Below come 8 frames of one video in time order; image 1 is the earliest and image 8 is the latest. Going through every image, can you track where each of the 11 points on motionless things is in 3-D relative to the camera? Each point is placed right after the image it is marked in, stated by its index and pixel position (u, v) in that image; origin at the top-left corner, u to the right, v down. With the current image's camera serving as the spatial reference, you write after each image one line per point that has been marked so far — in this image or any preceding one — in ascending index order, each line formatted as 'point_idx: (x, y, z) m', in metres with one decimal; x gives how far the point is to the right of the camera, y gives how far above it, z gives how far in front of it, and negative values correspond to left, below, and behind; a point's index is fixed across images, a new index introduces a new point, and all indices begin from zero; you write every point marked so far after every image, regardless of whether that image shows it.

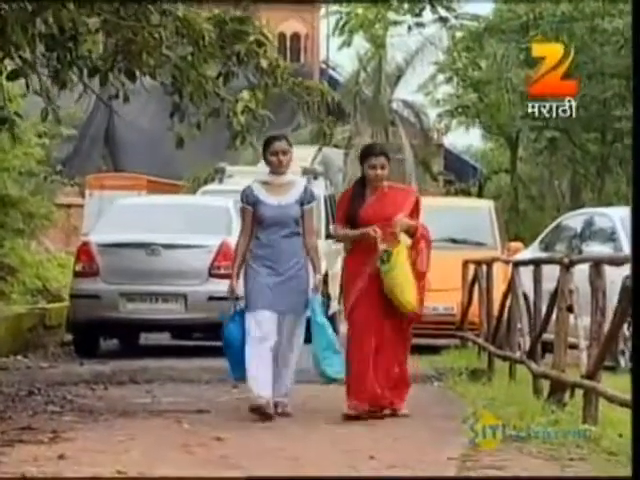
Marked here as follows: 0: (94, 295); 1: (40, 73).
0: (-0.6, -0.1, +4.5) m
1: (-0.7, +0.4, +4.5) m
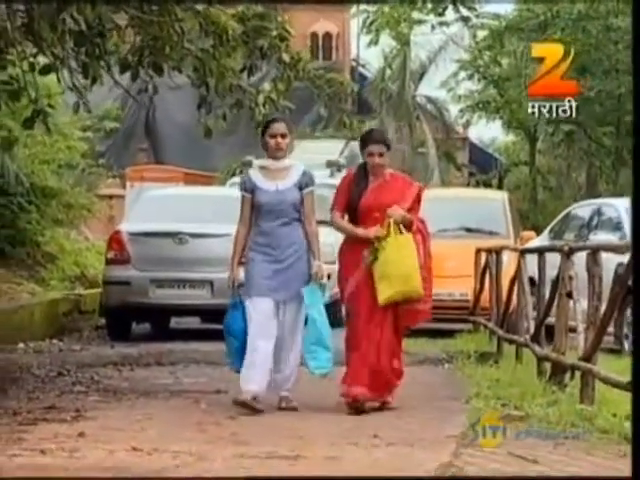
0: (-0.5, -0.1, +4.8) m
1: (-0.7, +0.5, +4.8) m
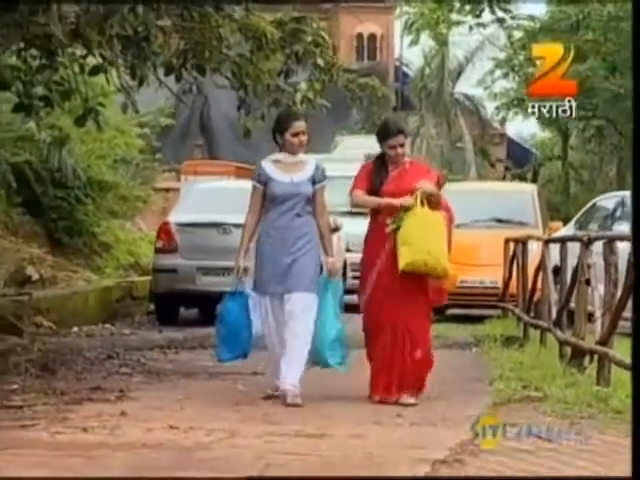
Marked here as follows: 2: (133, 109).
0: (-0.4, -0.1, +5.1) m
1: (-0.6, +0.5, +5.1) m
2: (-0.5, +0.4, +5.0) m
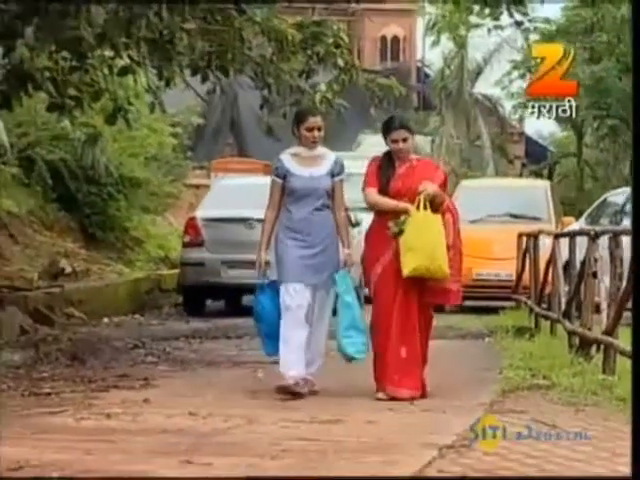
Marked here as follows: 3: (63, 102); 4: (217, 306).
0: (-0.4, -0.1, +5.3) m
1: (-0.5, +0.5, +5.3) m
2: (-0.5, +0.4, +5.2) m
3: (-0.7, +0.4, +5.2) m
4: (-0.3, -0.2, +5.3) m
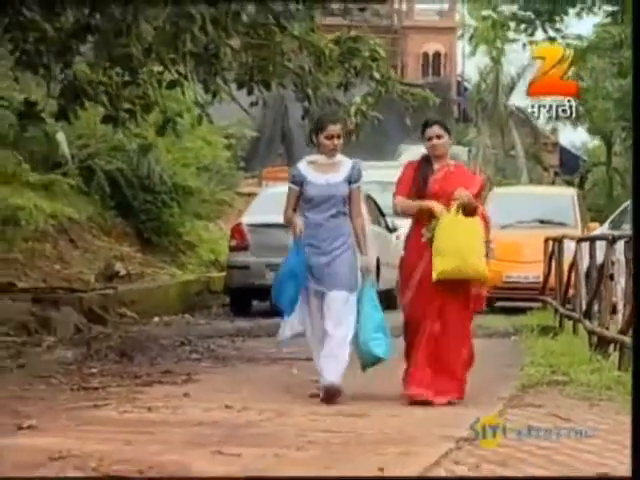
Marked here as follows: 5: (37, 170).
0: (-0.2, -0.1, +5.6) m
1: (-0.4, +0.5, +5.7) m
2: (-0.4, +0.4, +5.6) m
3: (-0.6, +0.4, +5.6) m
4: (-0.2, -0.2, +5.6) m
5: (-0.8, +0.2, +5.4) m
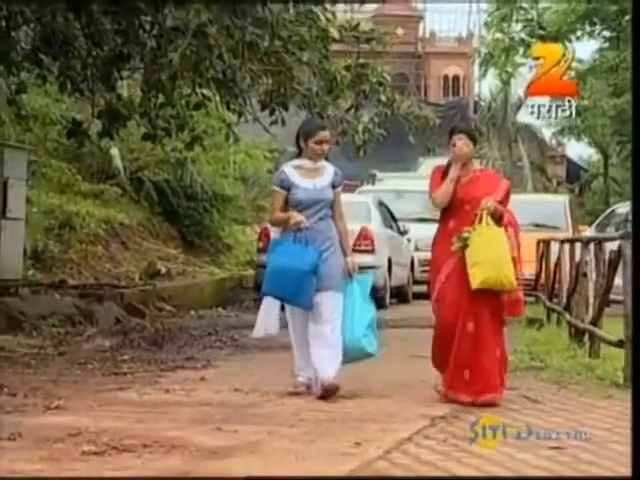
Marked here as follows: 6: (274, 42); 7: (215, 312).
0: (-0.2, -0.1, +6.4) m
1: (-0.3, +0.5, +6.4) m
2: (-0.3, +0.4, +6.3) m
3: (-0.6, +0.4, +6.3) m
4: (-0.1, -0.2, +6.3) m
5: (-0.8, +0.2, +6.2) m
6: (-0.2, +0.7, +6.2) m
7: (-0.4, -0.3, +6.4) m
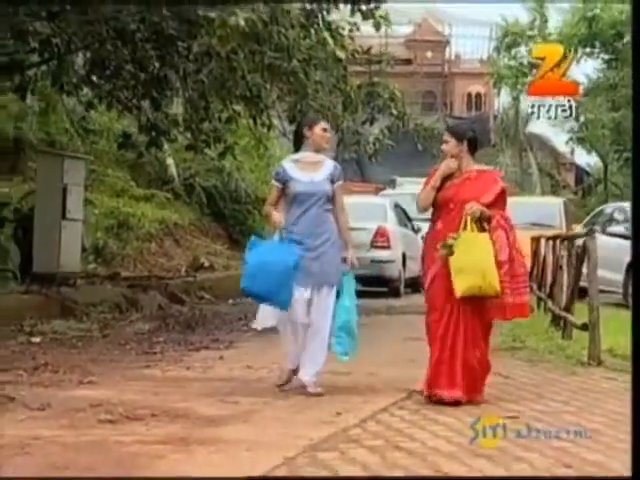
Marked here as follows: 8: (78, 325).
0: (-0.1, -0.1, +7.2) m
1: (-0.3, +0.5, +7.3) m
2: (-0.2, +0.4, +7.2) m
3: (-0.5, +0.4, +7.2) m
4: (-0.1, -0.2, +7.2) m
5: (-0.7, +0.2, +7.1) m
6: (-0.1, +0.7, +7.1) m
7: (-0.3, -0.2, +7.3) m
8: (-1.0, -0.3, +7.0) m
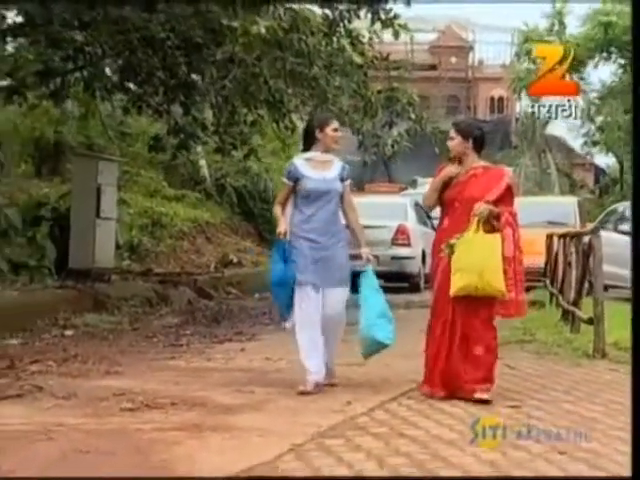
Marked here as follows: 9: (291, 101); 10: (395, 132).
0: (0.0, -0.1, +7.6) m
1: (-0.2, +0.5, +7.6) m
2: (-0.1, +0.4, +7.5) m
3: (-0.4, +0.4, +7.6) m
4: (0.0, -0.2, +7.5) m
5: (-0.6, +0.2, +7.5) m
6: (0.0, +0.7, +7.4) m
7: (-0.2, -0.2, +7.6) m
8: (-0.9, -0.3, +7.4) m
9: (-0.1, +0.6, +7.5) m
10: (+0.3, +0.5, +7.4) m
